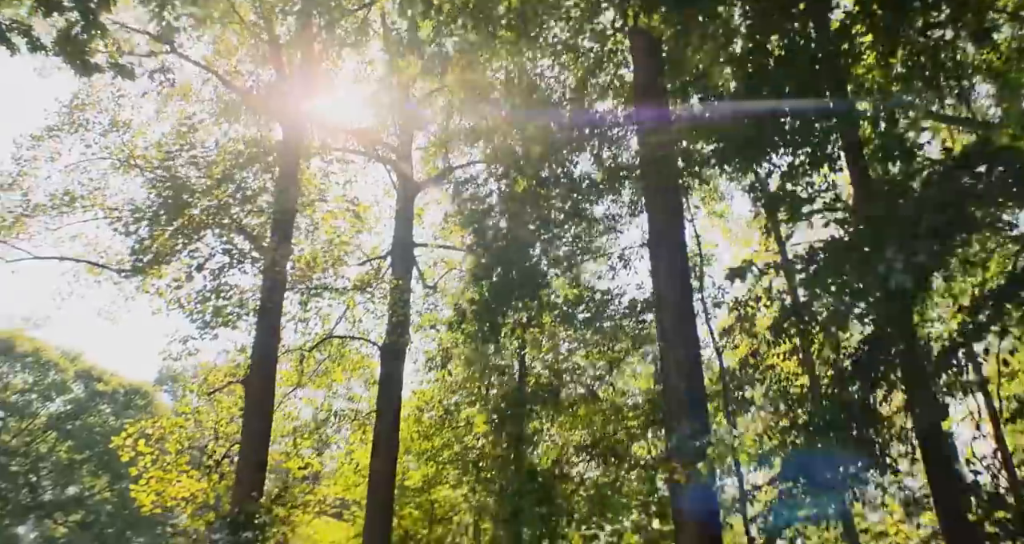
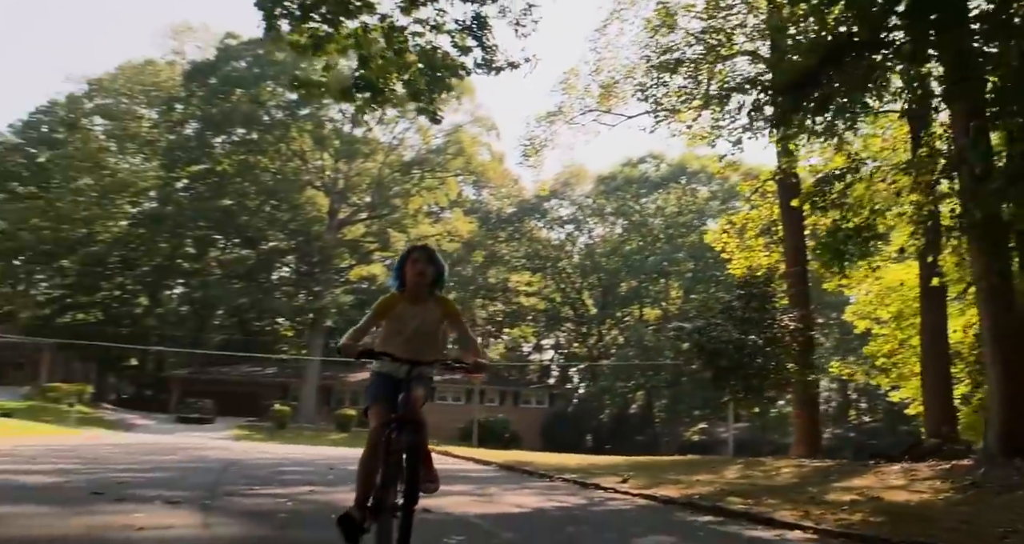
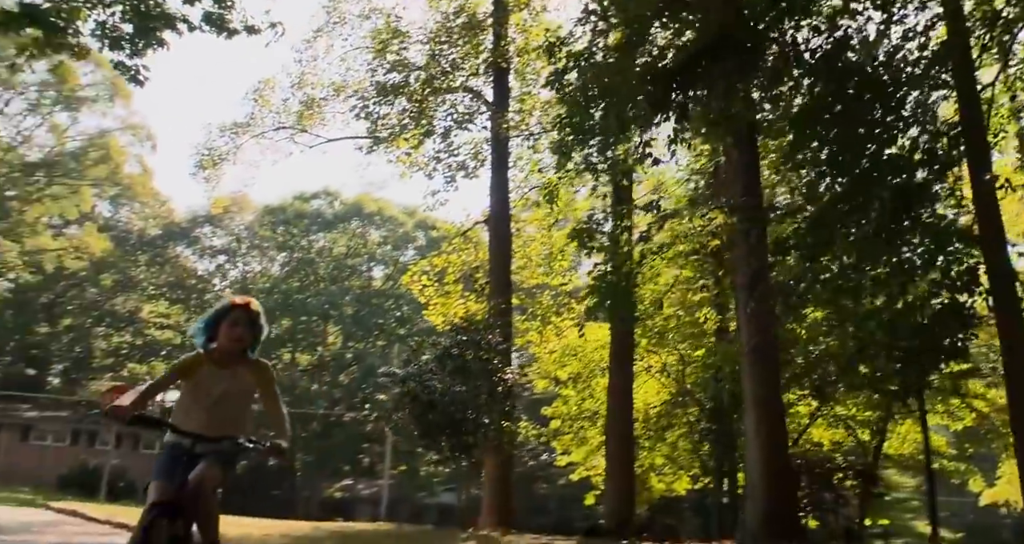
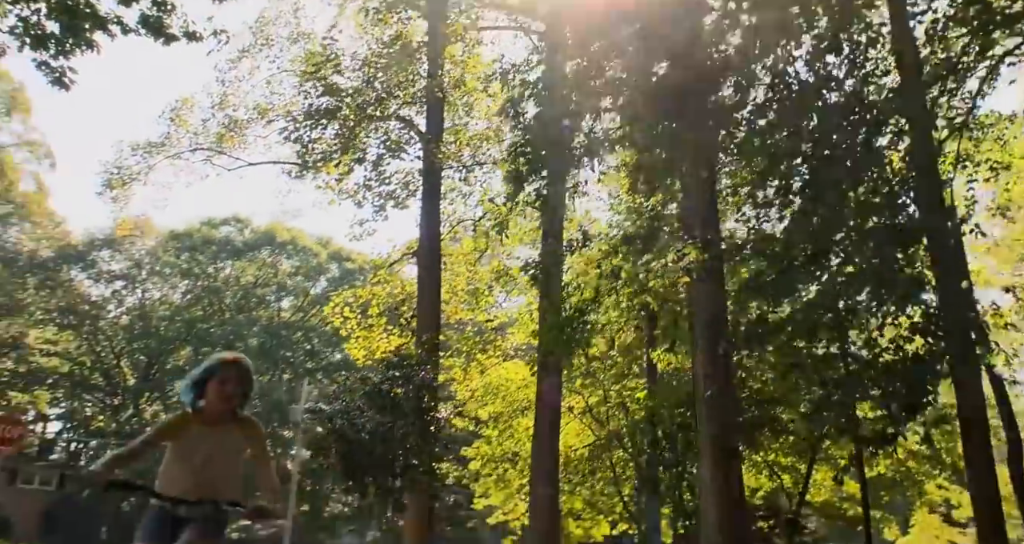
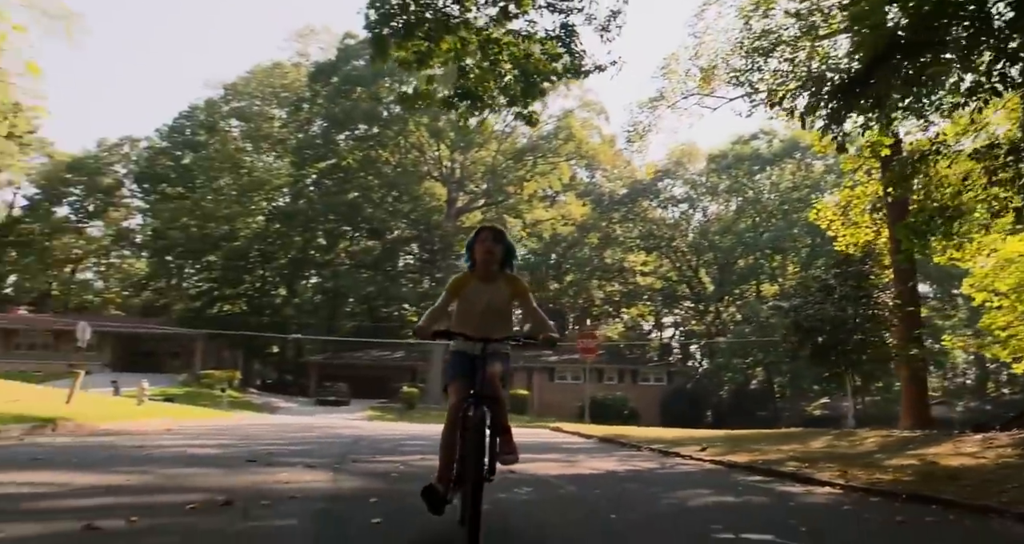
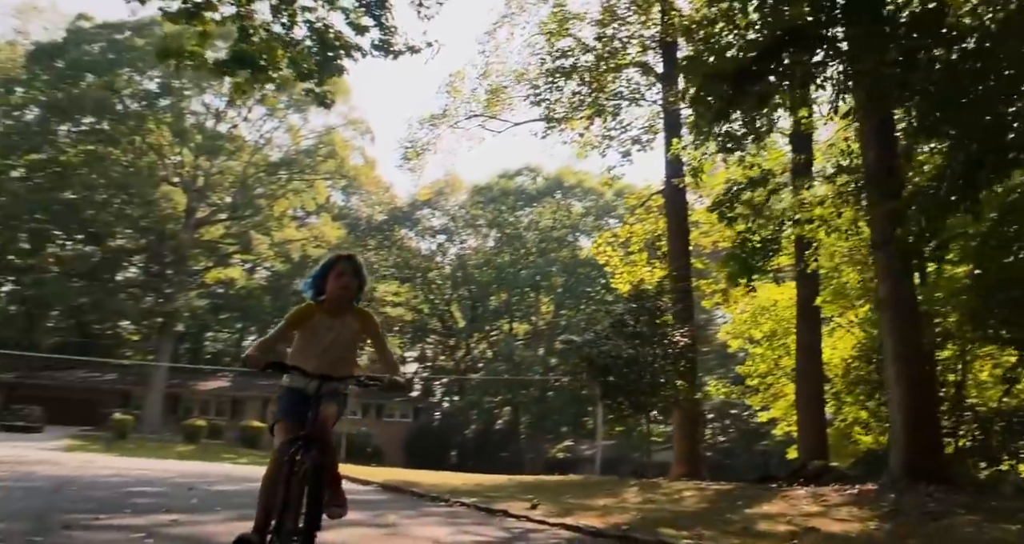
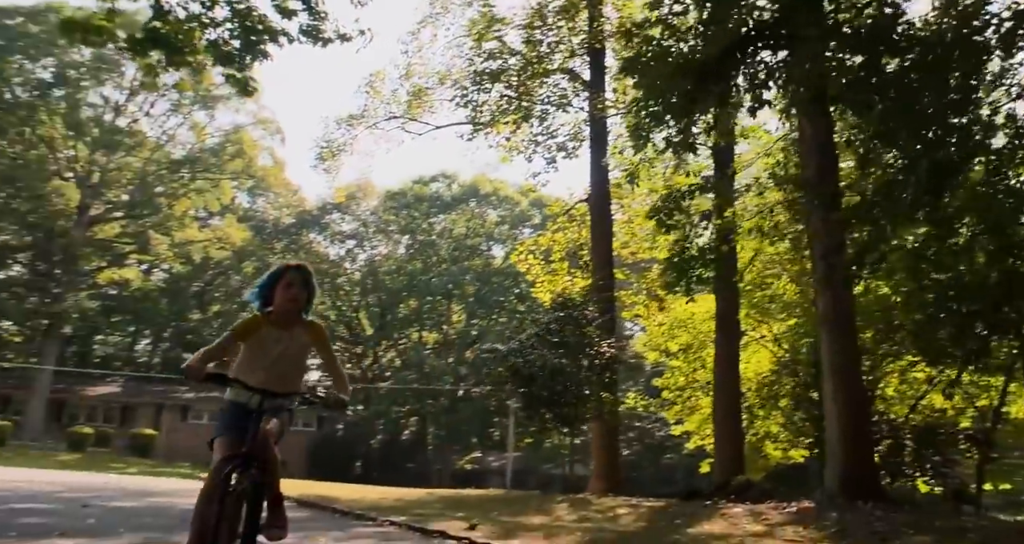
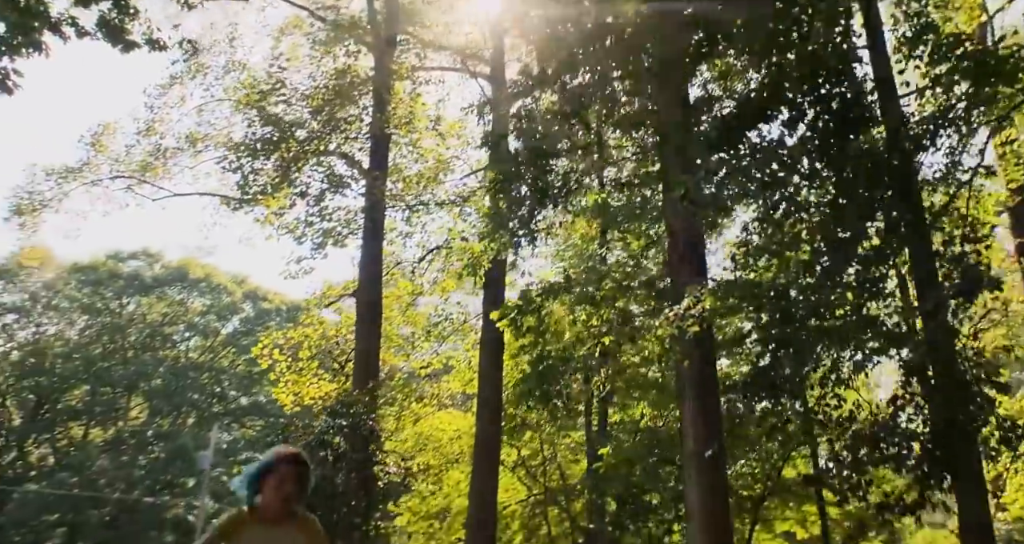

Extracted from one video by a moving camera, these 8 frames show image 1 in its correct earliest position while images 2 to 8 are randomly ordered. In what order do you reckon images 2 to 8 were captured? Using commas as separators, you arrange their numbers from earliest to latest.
8, 4, 3, 7, 6, 2, 5
